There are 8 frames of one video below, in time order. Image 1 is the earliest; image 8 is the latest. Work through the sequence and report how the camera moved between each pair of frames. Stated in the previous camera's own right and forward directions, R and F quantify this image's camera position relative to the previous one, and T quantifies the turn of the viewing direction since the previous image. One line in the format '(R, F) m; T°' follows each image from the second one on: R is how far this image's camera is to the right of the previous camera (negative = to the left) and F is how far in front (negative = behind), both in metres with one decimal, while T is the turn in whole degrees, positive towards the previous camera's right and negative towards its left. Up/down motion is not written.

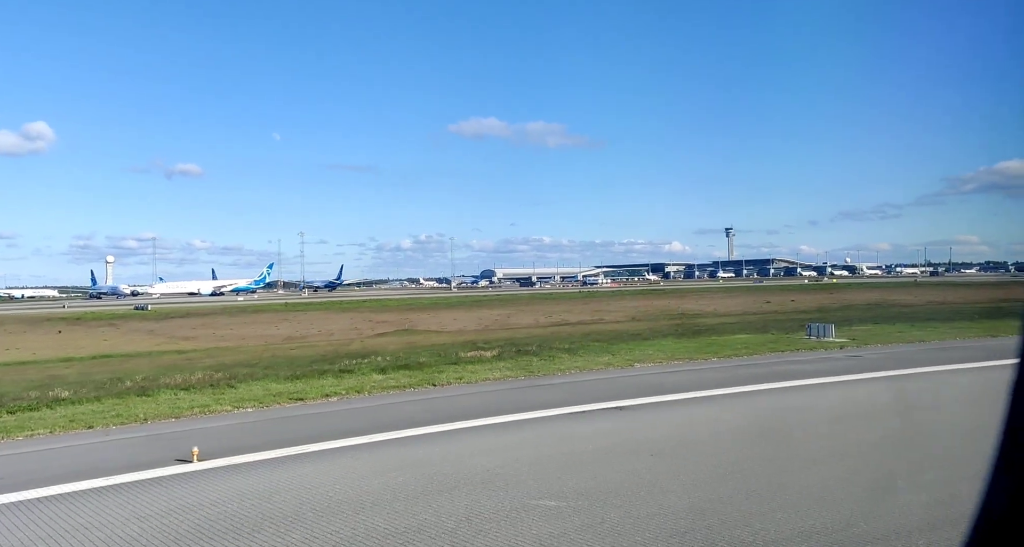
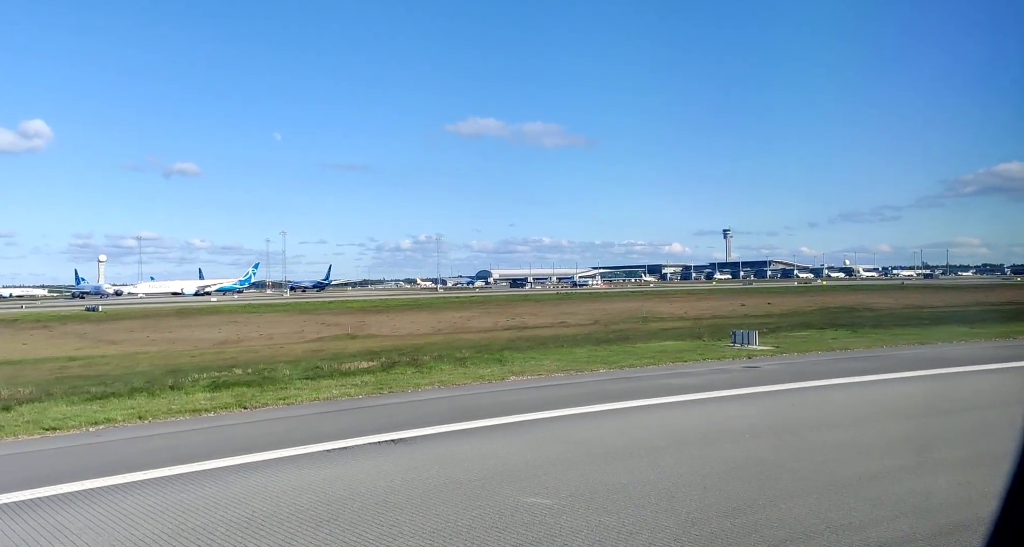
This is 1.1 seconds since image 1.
(+1.0, +0.7) m; +2°
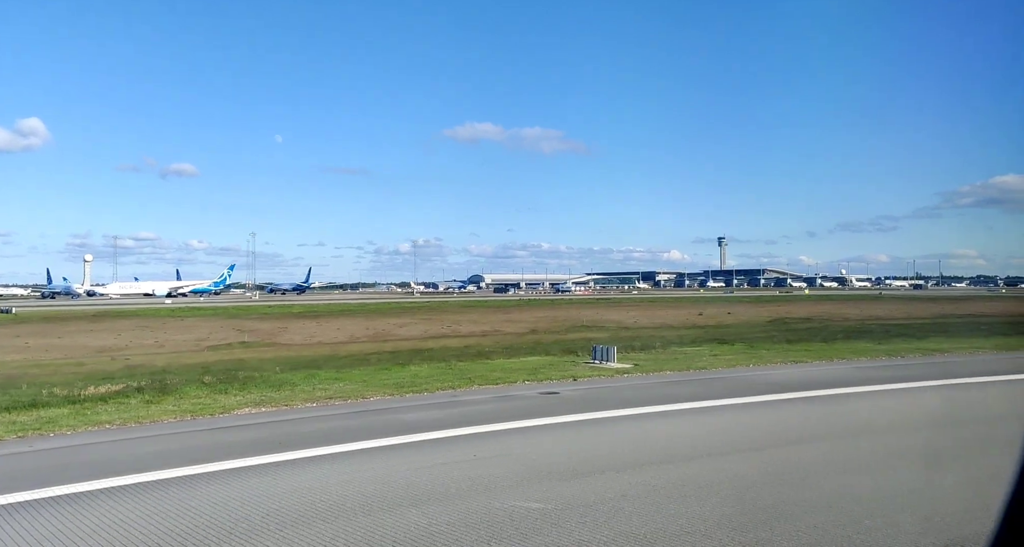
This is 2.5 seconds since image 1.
(+2.1, +1.3) m; +4°
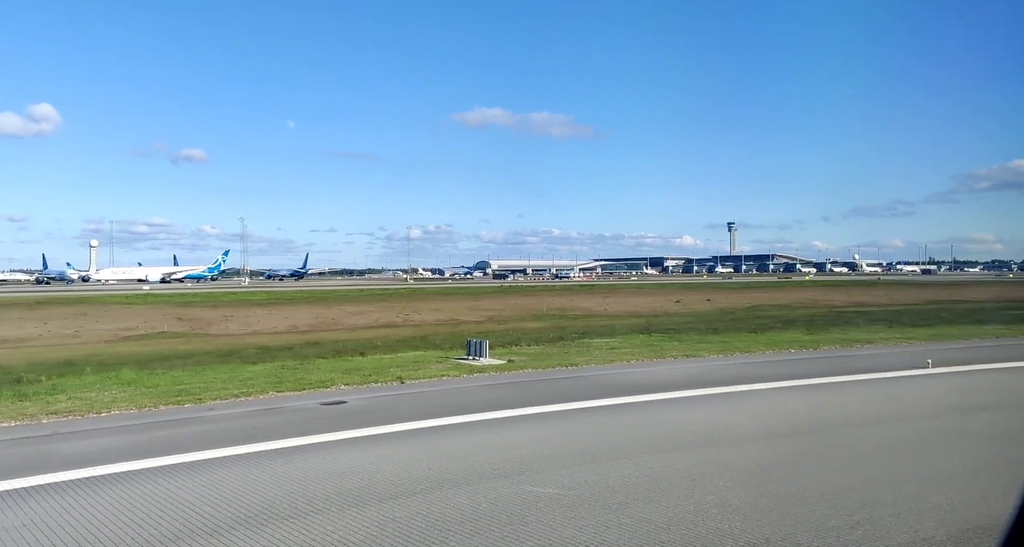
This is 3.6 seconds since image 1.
(+2.1, +1.5) m; +3°
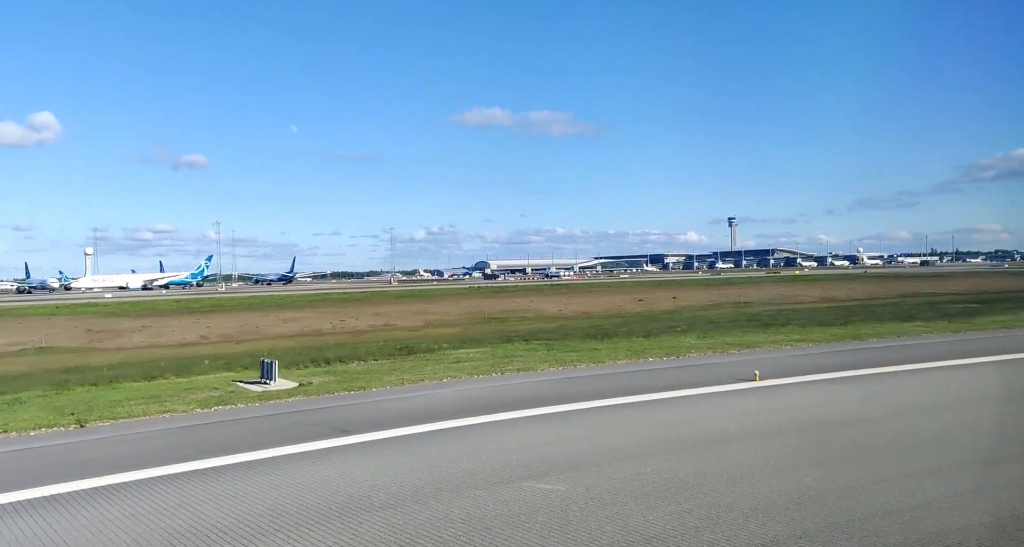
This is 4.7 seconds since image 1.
(+3.2, +2.1) m; +3°
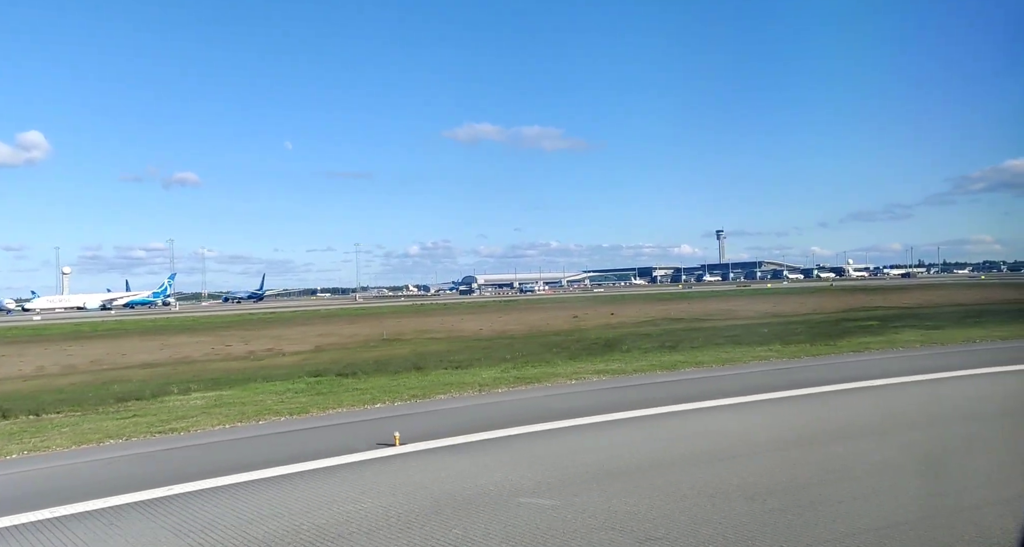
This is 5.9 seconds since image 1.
(+5.5, +4.1) m; +5°
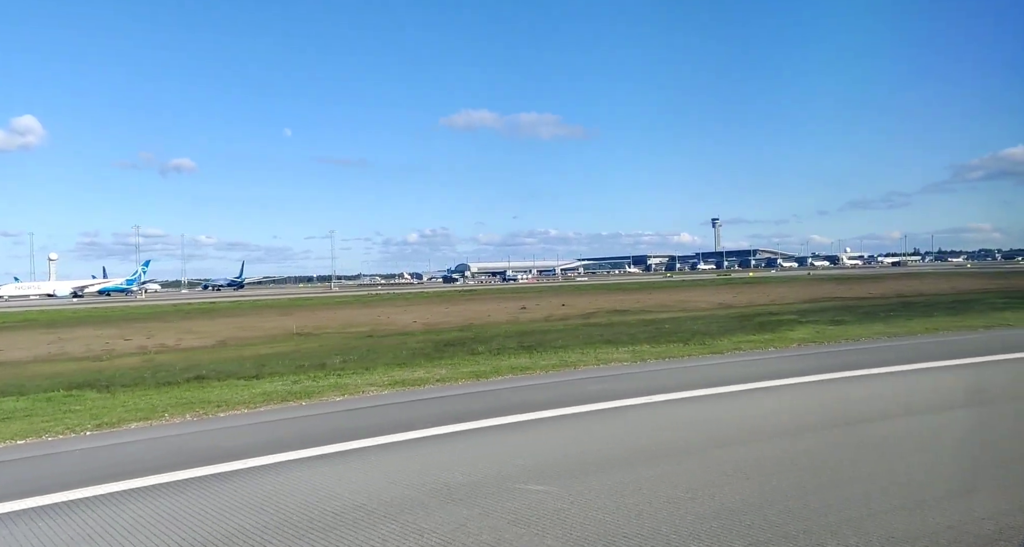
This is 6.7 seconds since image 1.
(+5.5, +4.1) m; +4°
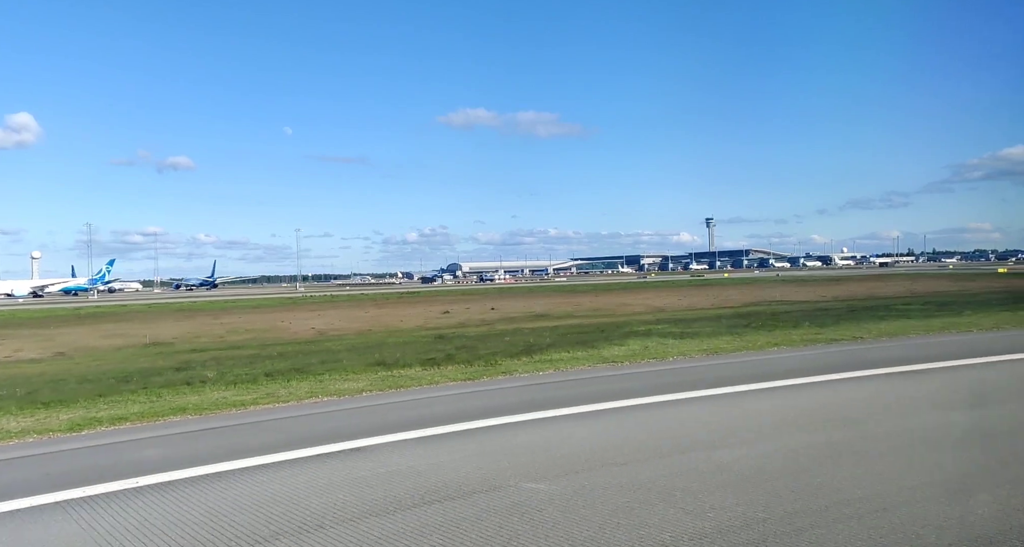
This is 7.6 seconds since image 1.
(+9.8, +6.0) m; +6°
